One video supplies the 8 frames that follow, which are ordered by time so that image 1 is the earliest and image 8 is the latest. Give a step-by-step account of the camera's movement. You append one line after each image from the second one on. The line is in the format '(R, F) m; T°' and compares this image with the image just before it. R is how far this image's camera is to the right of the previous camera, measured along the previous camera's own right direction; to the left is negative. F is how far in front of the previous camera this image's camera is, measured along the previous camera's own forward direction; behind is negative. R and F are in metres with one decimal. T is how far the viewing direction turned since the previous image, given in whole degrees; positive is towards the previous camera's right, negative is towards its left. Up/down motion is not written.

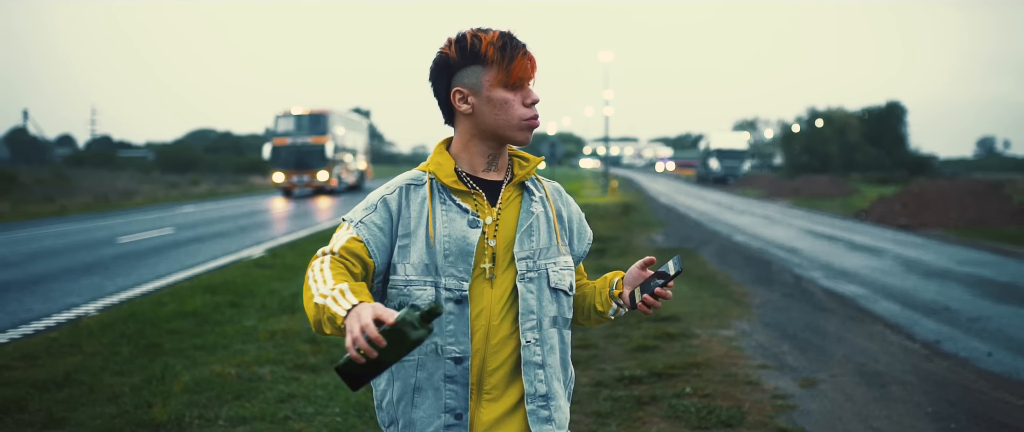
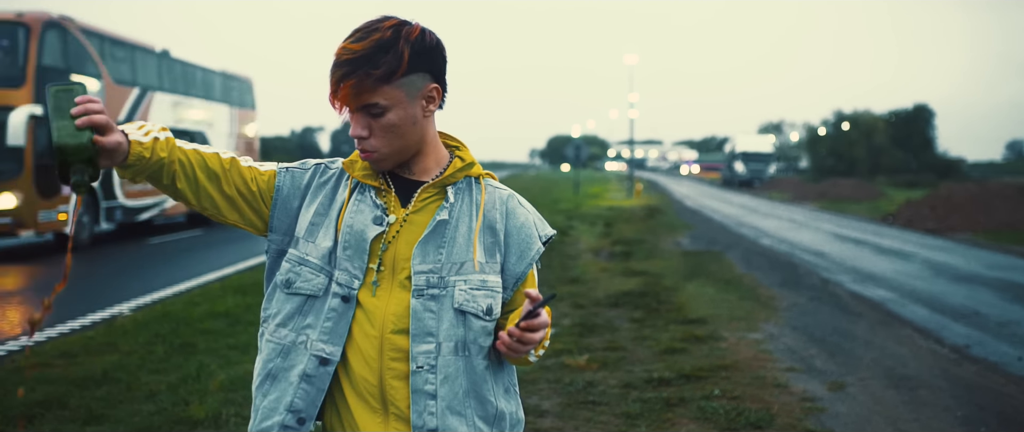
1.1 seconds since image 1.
(-0.1, -0.1) m; -2°
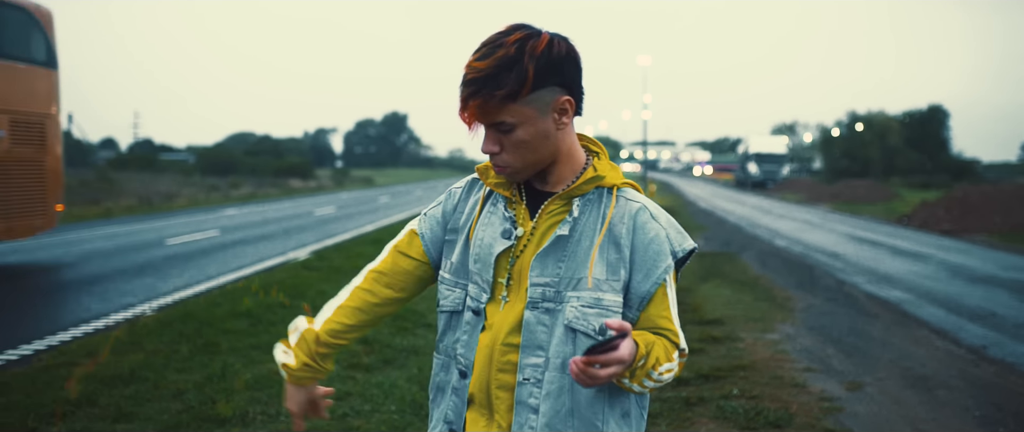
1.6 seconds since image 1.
(-0.1, -0.1) m; -1°
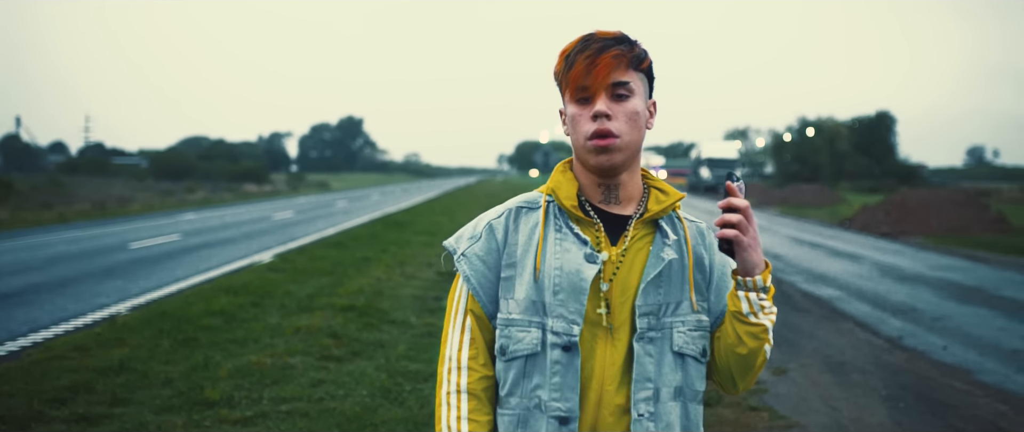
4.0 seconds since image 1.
(0.0, -0.7) m; +3°
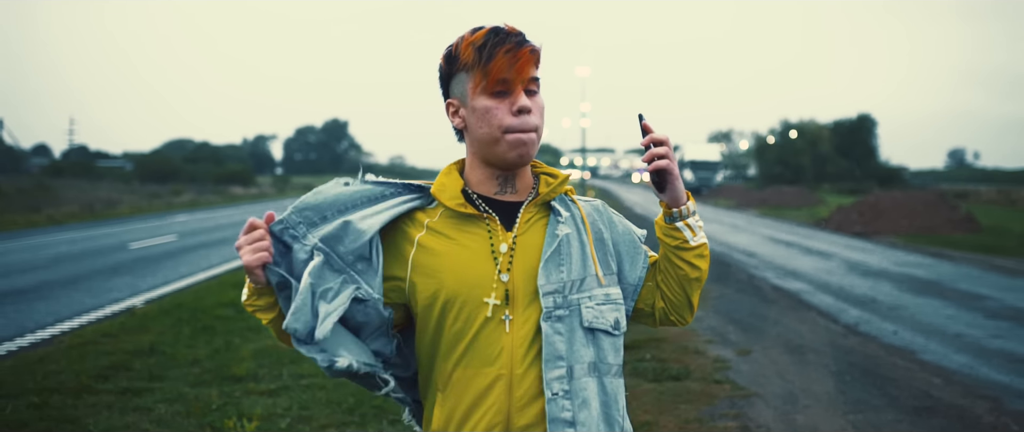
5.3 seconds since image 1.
(-0.1, -0.8) m; +1°
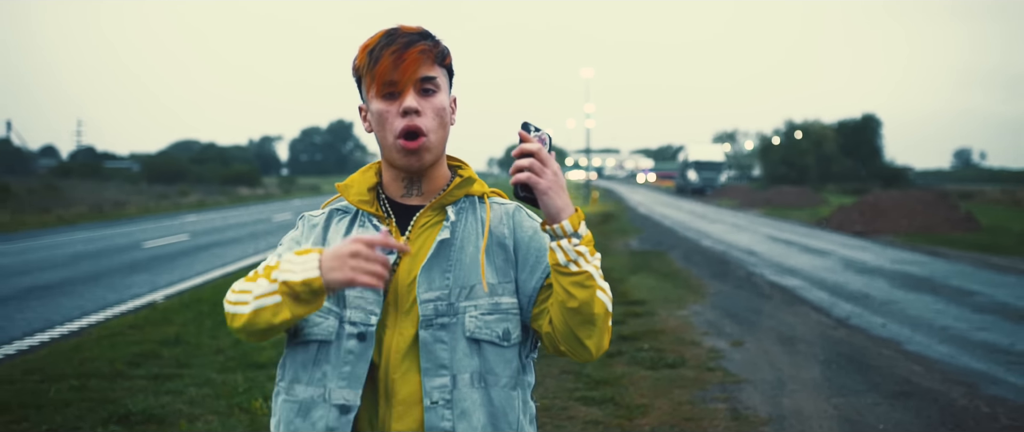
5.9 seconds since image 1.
(0.0, -0.4) m; 0°
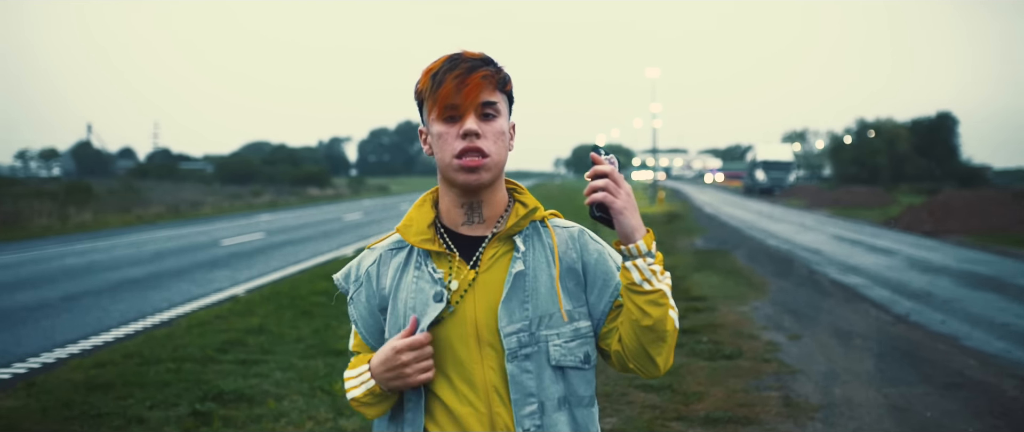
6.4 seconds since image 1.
(0.0, -0.4) m; -4°
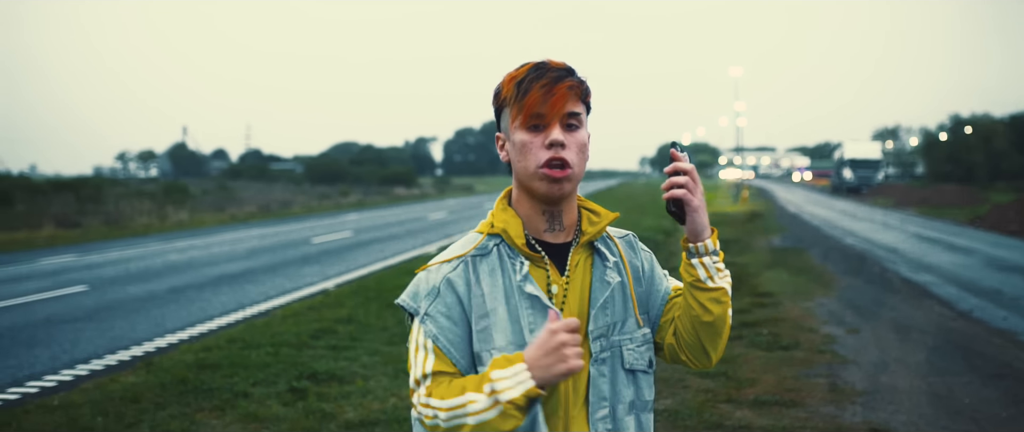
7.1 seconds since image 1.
(+0.1, -0.6) m; -5°
